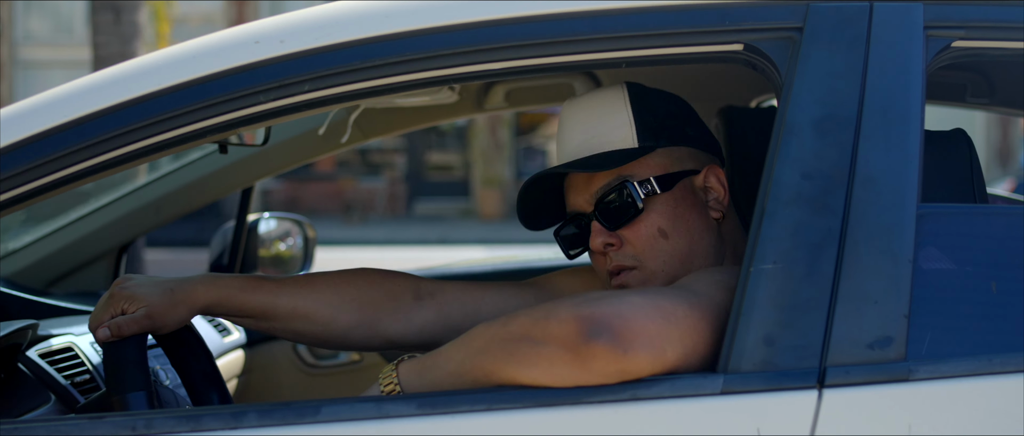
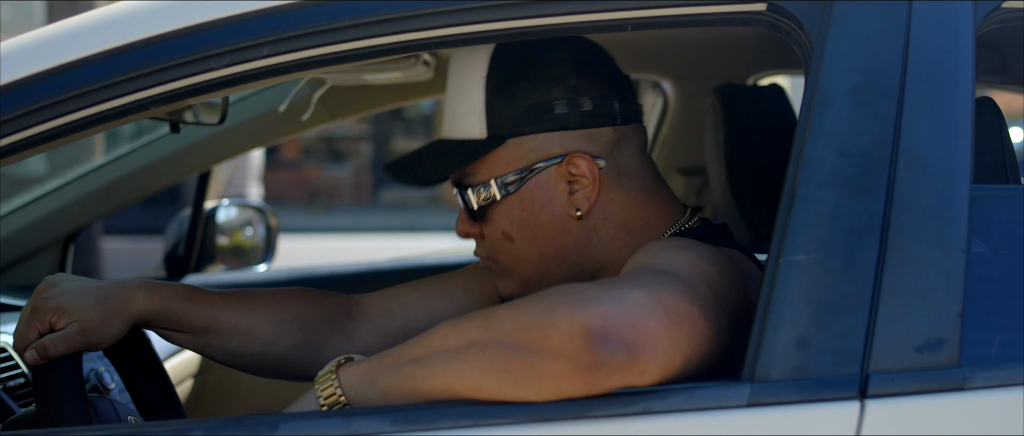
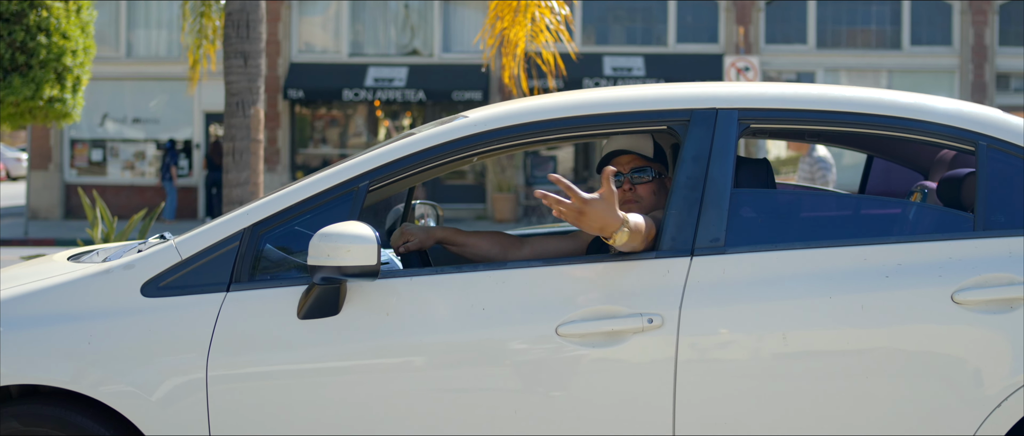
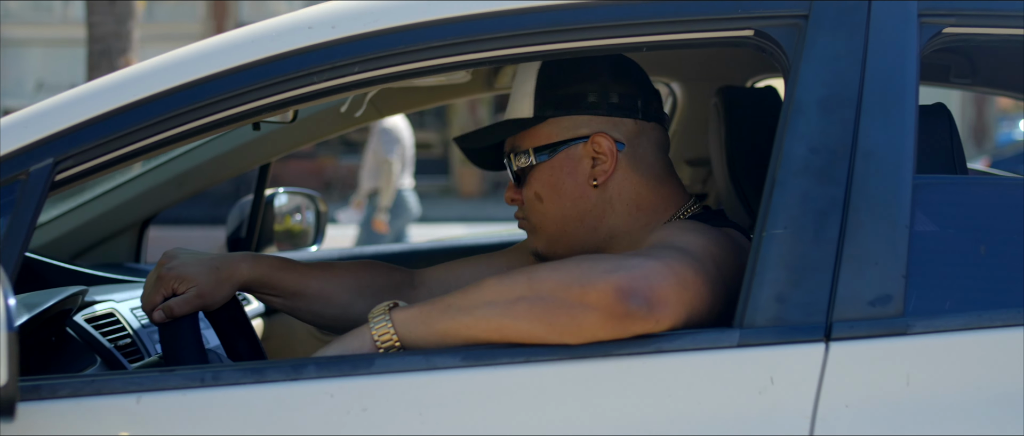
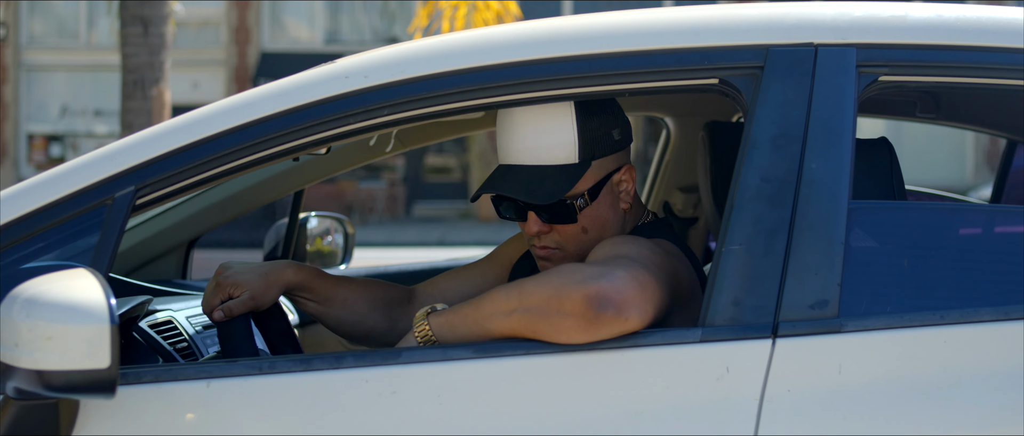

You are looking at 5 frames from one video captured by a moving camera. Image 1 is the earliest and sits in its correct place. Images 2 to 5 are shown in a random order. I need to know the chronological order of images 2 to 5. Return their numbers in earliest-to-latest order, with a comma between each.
5, 3, 4, 2
